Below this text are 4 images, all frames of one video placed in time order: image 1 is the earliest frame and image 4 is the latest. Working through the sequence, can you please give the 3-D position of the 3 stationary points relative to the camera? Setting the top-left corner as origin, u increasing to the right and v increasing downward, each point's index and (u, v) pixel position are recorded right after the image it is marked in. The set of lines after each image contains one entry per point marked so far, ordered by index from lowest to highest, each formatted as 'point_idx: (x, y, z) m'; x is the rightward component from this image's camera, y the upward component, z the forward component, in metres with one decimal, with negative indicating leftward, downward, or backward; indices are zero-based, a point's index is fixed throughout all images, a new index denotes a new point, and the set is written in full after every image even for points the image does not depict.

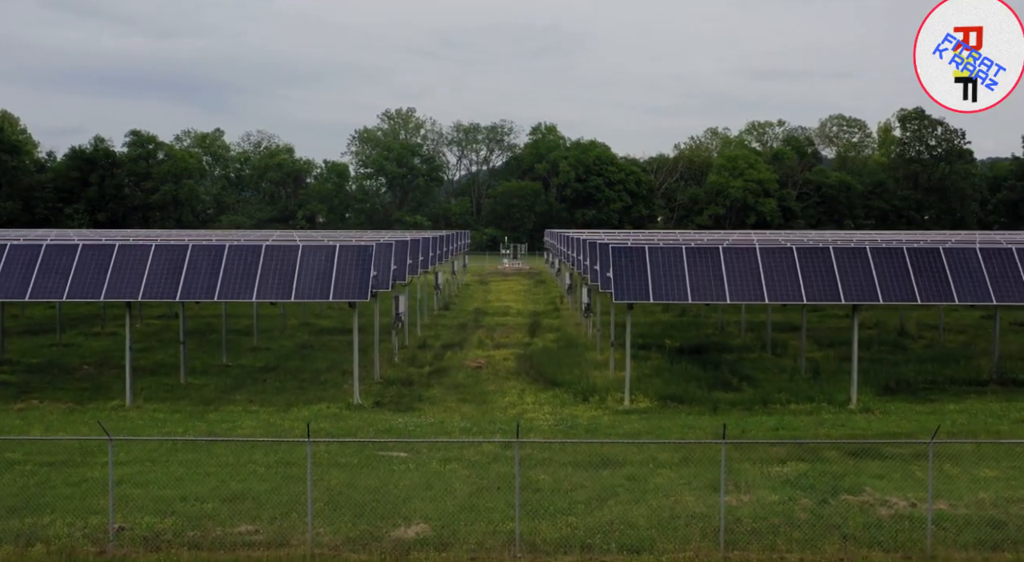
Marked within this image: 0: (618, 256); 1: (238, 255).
0: (+2.1, +0.5, +19.2) m
1: (-5.7, +0.5, +19.7) m
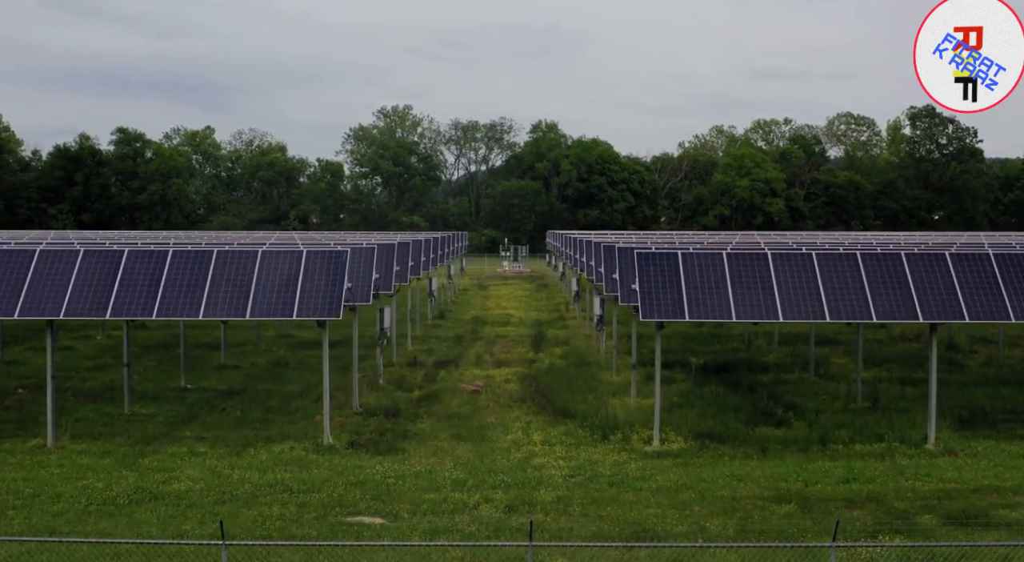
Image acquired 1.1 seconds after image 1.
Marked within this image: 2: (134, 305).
0: (+2.2, +0.3, +15.8) m
1: (-5.6, +0.3, +16.3) m
2: (-6.2, -0.4, +15.6) m
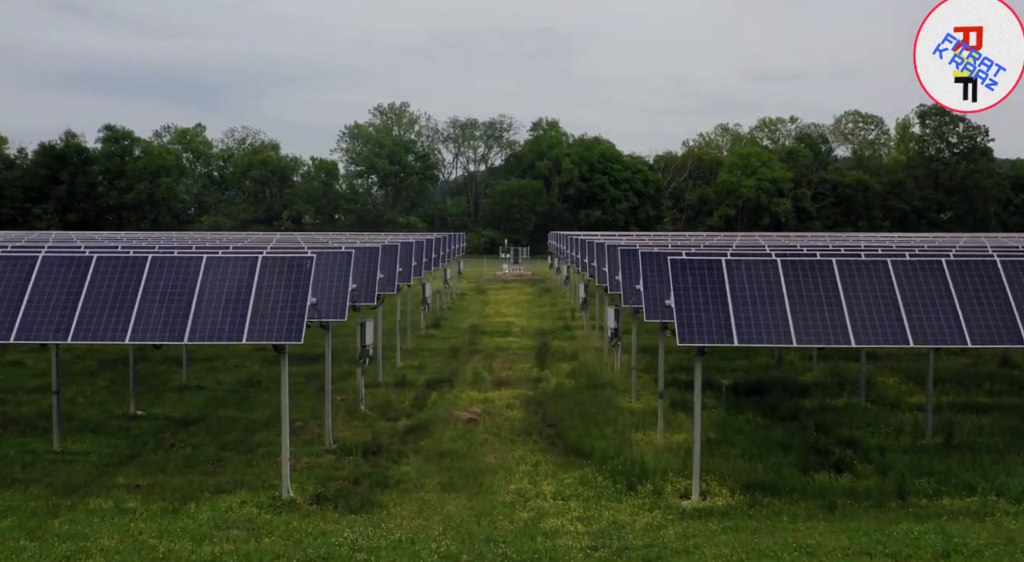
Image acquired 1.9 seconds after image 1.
0: (+2.2, +0.1, +12.8) m
1: (-5.6, +0.1, +13.3) m
2: (-6.1, -0.6, +12.5) m
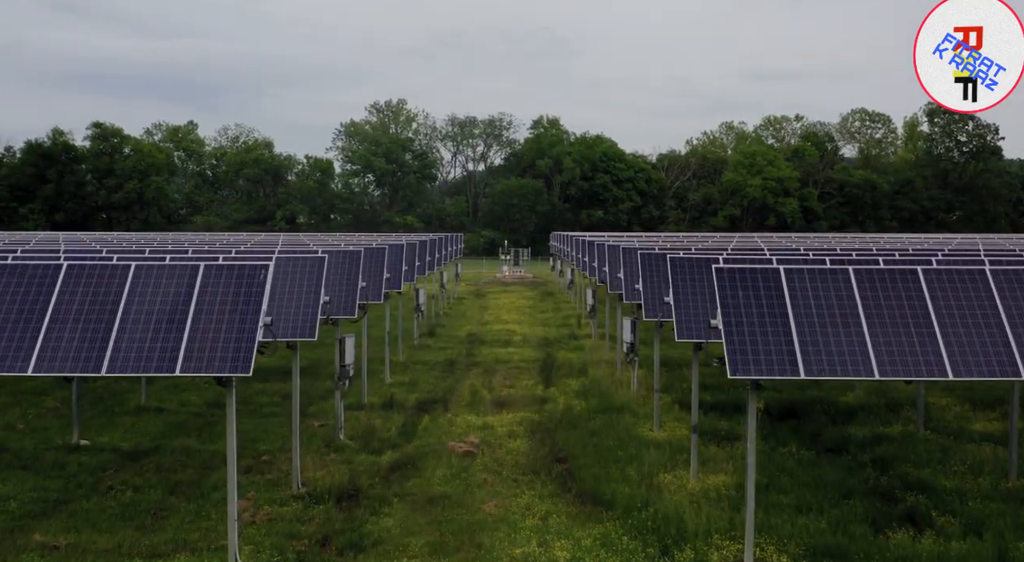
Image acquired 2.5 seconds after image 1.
0: (+2.3, -0.1, +10.2) m
1: (-5.5, 0.0, +10.7) m
2: (-6.1, -0.7, +10.0) m
